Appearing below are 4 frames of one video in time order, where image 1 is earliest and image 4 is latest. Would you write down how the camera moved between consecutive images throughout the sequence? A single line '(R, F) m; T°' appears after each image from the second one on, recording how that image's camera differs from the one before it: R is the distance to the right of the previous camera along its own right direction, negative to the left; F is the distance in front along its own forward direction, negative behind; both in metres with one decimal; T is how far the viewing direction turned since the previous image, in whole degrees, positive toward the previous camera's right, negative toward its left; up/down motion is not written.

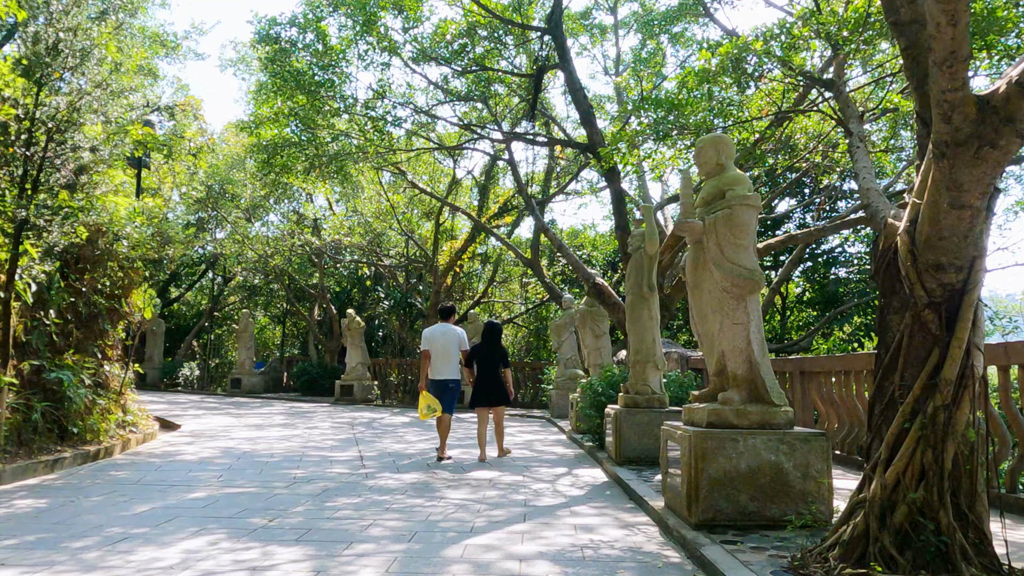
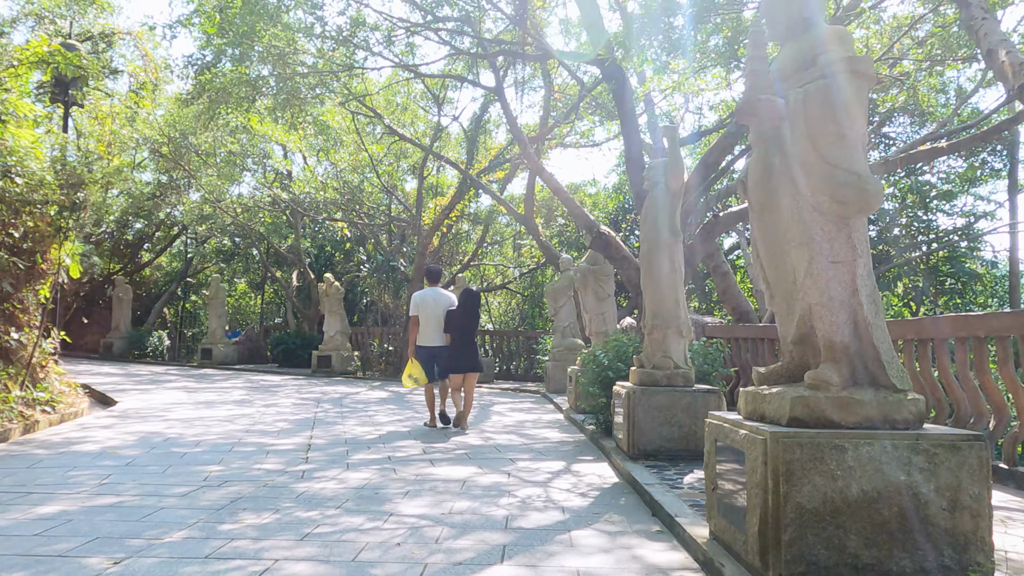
(+0.1, +1.8) m; 0°
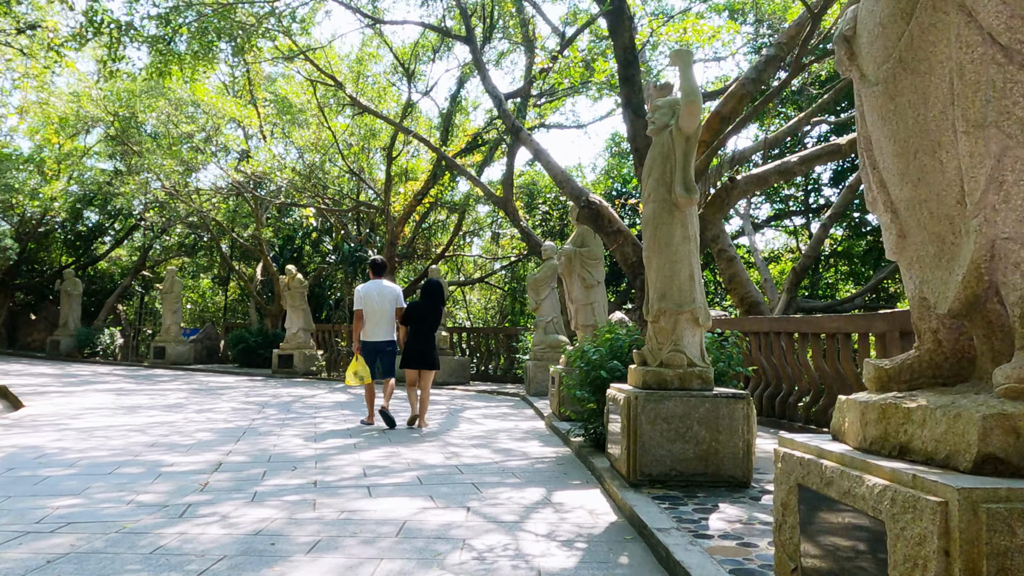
(+0.1, +1.5) m; +1°
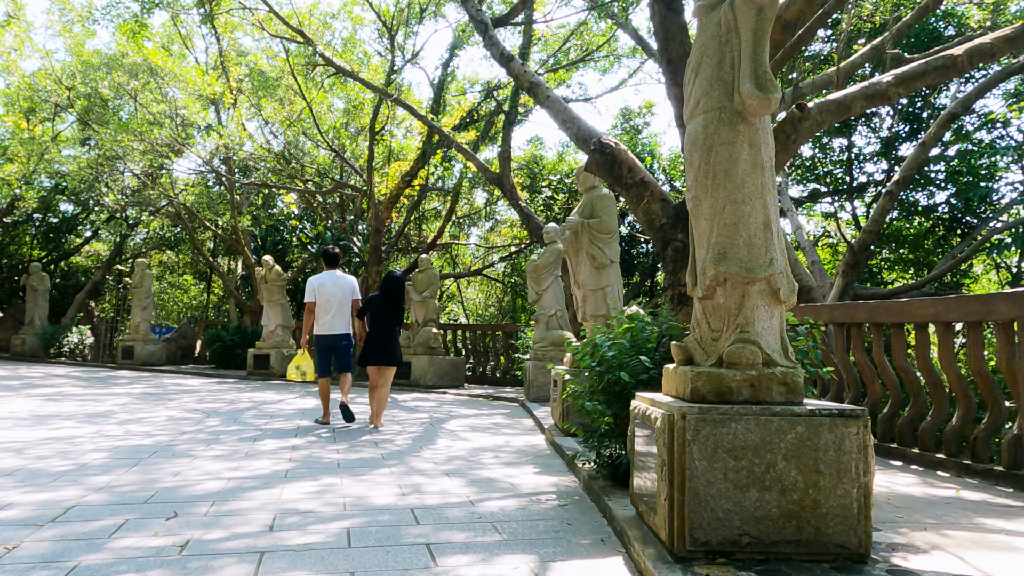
(+0.1, +1.7) m; 0°
